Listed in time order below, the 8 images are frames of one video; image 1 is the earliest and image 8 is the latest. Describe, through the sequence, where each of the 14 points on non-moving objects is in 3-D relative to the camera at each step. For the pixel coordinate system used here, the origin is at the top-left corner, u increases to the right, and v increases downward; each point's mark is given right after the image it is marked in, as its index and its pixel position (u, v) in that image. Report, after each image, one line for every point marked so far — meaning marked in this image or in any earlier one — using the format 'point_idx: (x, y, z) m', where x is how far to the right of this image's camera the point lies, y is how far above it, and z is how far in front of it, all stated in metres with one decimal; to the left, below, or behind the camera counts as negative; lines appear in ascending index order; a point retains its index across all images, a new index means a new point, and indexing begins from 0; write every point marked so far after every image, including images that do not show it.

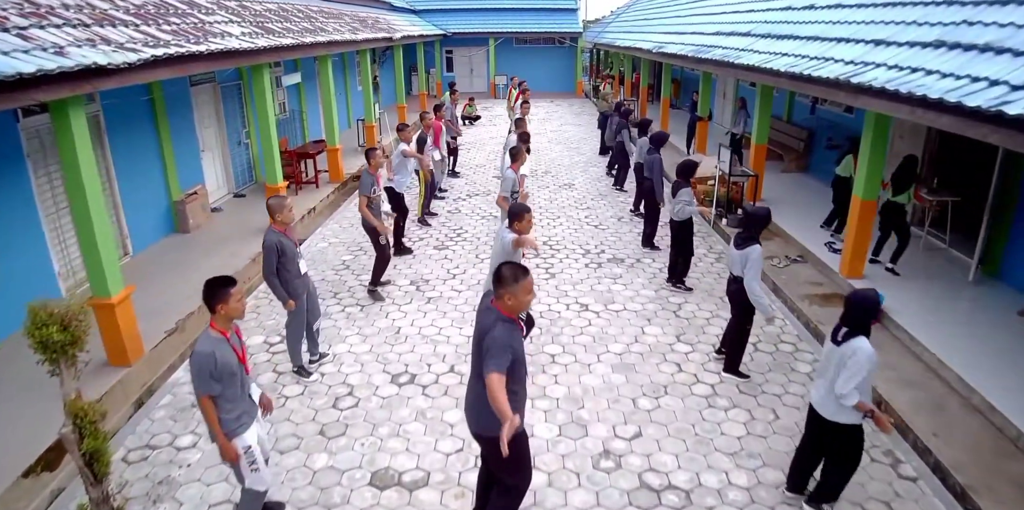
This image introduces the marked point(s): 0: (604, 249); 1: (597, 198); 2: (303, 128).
0: (+1.2, +0.1, +7.6) m
1: (+1.5, +1.0, +9.6) m
2: (-4.8, +2.7, +13.0) m
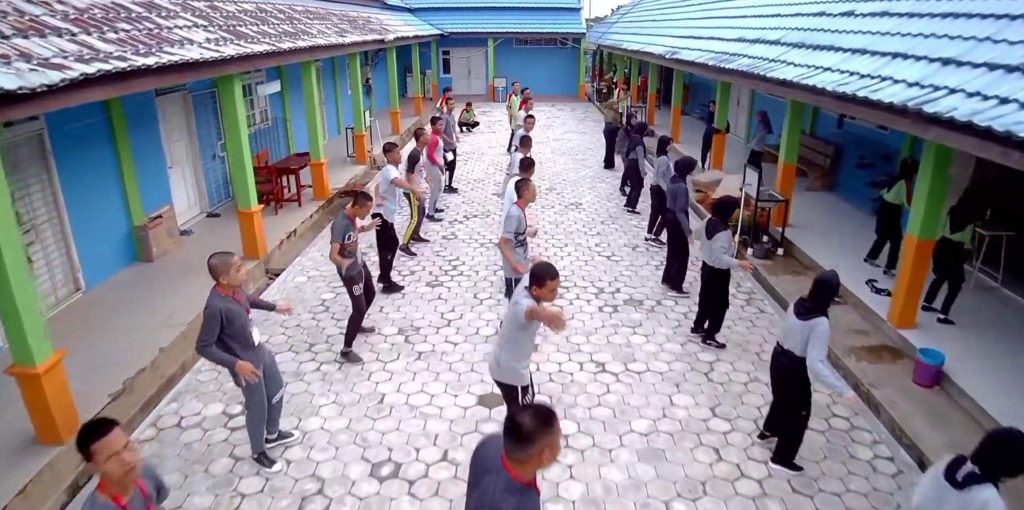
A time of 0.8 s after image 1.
0: (+1.3, -0.4, +6.7) m
1: (+1.5, +0.5, +8.7) m
2: (-4.8, +2.3, +12.1) m
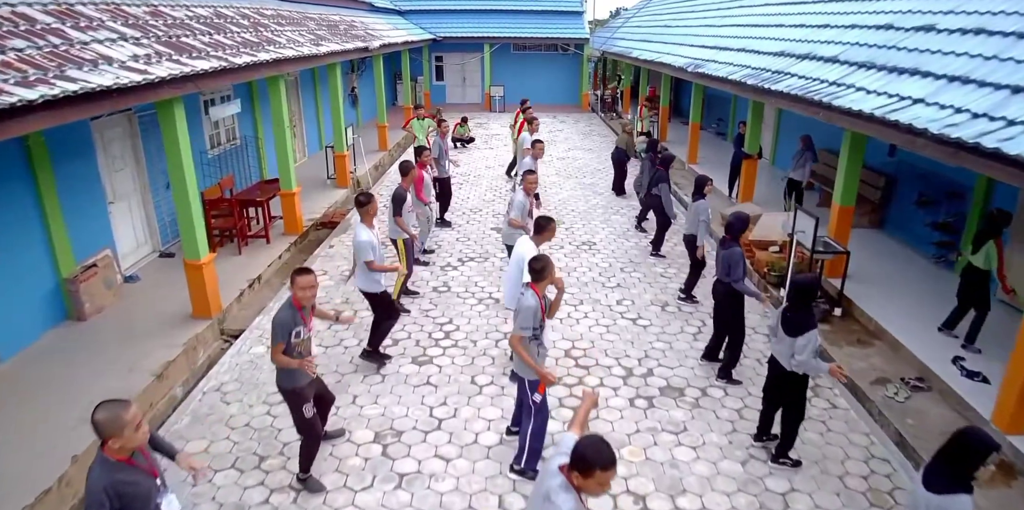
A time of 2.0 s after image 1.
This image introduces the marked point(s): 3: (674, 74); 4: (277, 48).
0: (+1.3, -1.1, +5.4) m
1: (+1.5, -0.2, +7.5) m
2: (-4.8, +1.6, +10.7) m
3: (+3.4, +3.7, +11.6) m
4: (-3.2, +2.8, +7.7) m
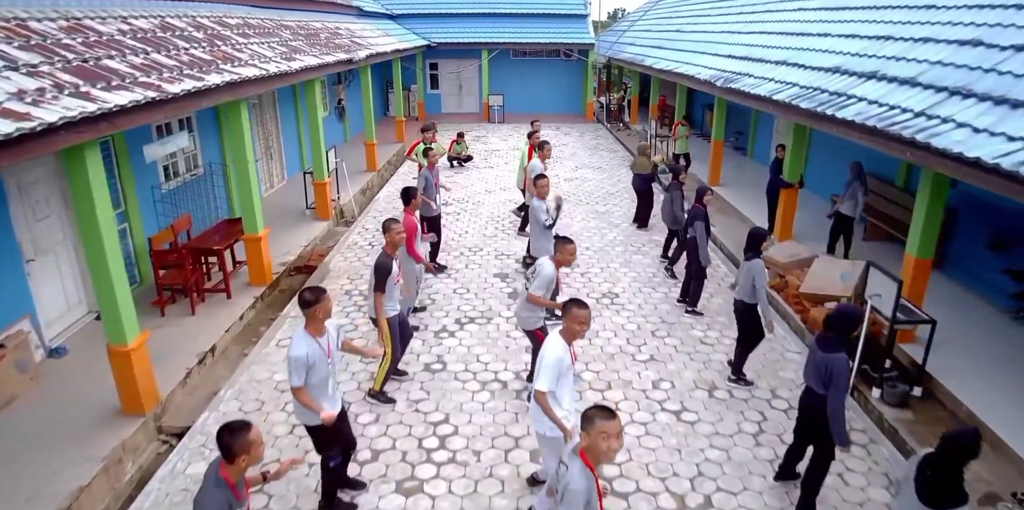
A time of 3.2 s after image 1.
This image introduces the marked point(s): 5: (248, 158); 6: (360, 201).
0: (+1.4, -1.8, +4.2) m
1: (+1.6, -0.8, +6.2) m
2: (-4.7, +0.9, +9.4) m
3: (+3.5, +3.1, +10.4) m
4: (-3.1, +2.1, +6.3) m
5: (-3.3, +1.1, +7.0) m
6: (-3.1, +0.9, +11.2) m
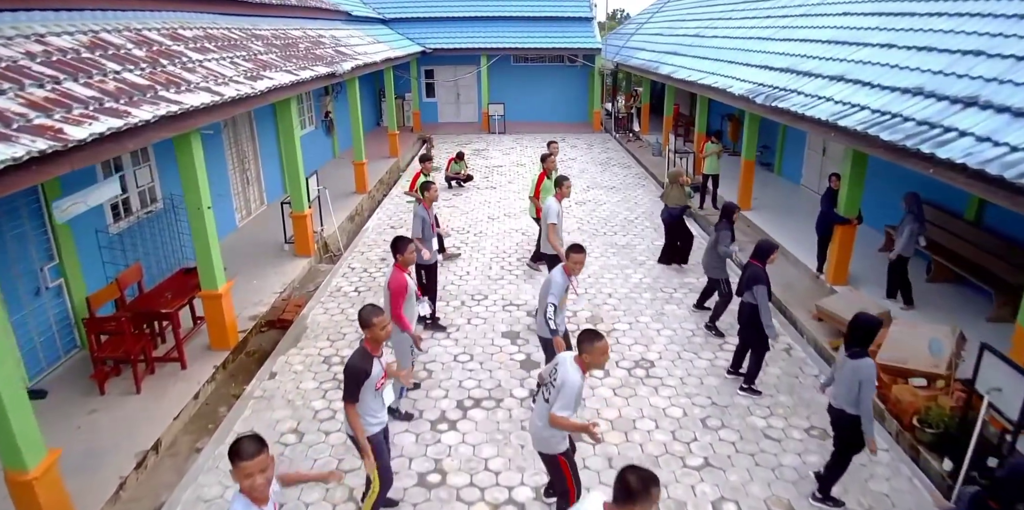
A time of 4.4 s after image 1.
0: (+1.6, -2.4, +3.0) m
1: (+1.8, -1.5, +5.0) m
2: (-4.6, +0.3, +8.2) m
3: (+3.6, +2.5, +9.2) m
4: (-3.0, +1.5, +5.1) m
5: (-3.2, +0.5, +5.7) m
6: (-2.9, +0.3, +10.0) m
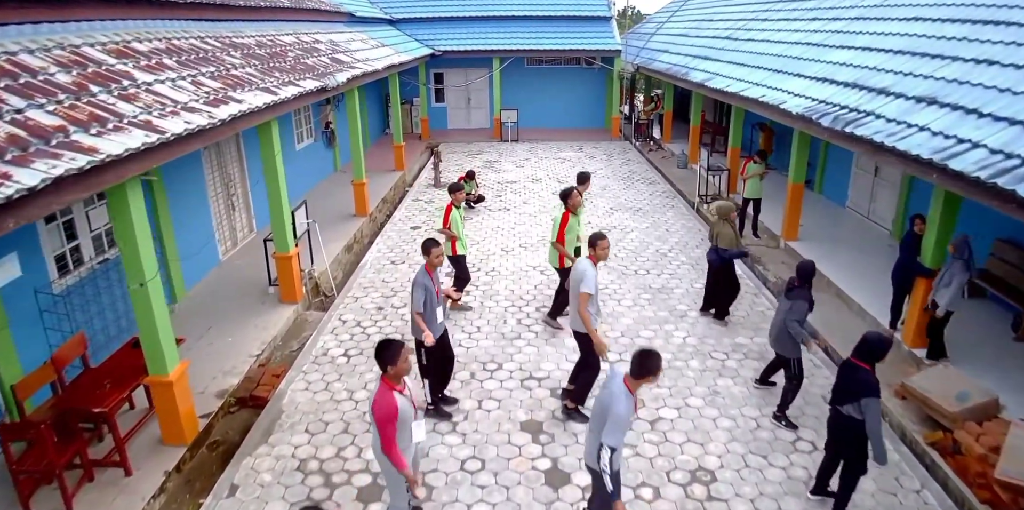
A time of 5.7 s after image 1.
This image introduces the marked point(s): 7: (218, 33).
0: (+1.7, -3.1, +1.8) m
1: (+1.9, -2.1, +3.8) m
2: (-4.4, -0.3, +7.0) m
3: (+3.8, +1.8, +7.9) m
4: (-2.8, +0.8, +3.9) m
5: (-3.0, -0.2, +4.6) m
6: (-2.7, -0.3, +8.8) m
7: (-4.0, +3.1, +7.7) m
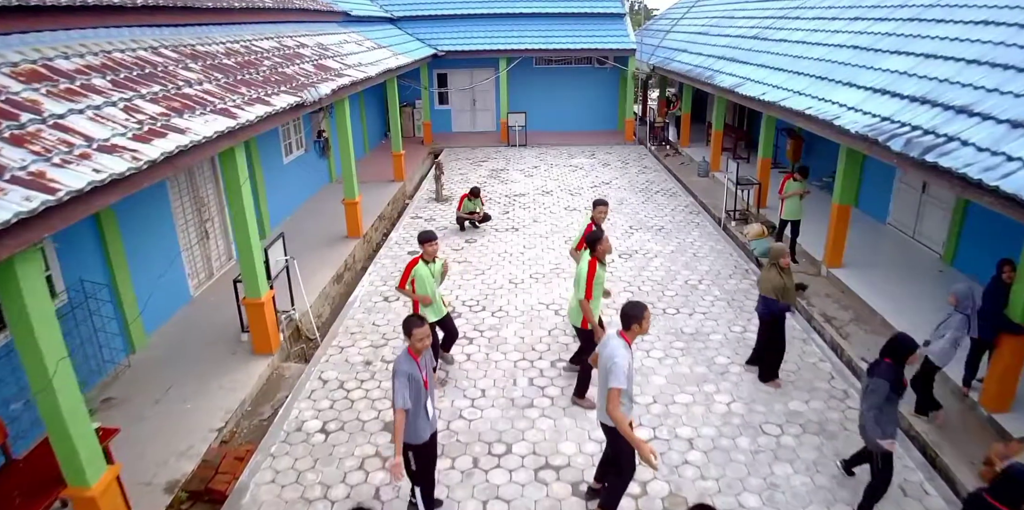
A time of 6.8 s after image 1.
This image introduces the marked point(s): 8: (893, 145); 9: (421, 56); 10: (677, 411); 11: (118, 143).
0: (+1.8, -3.7, +0.7) m
1: (+2.0, -2.7, +2.7) m
2: (-4.3, -0.8, +6.0) m
3: (+3.9, +1.4, +6.7) m
4: (-2.8, +0.3, +2.9) m
5: (-2.9, -0.7, +3.6) m
6: (-2.6, -0.8, +7.8) m
7: (-3.9, +2.5, +6.7) m
8: (+3.9, +1.2, +6.0) m
9: (-2.2, +4.8, +13.5) m
10: (+1.6, -1.5, +5.5) m
11: (-2.8, +0.8, +4.1) m
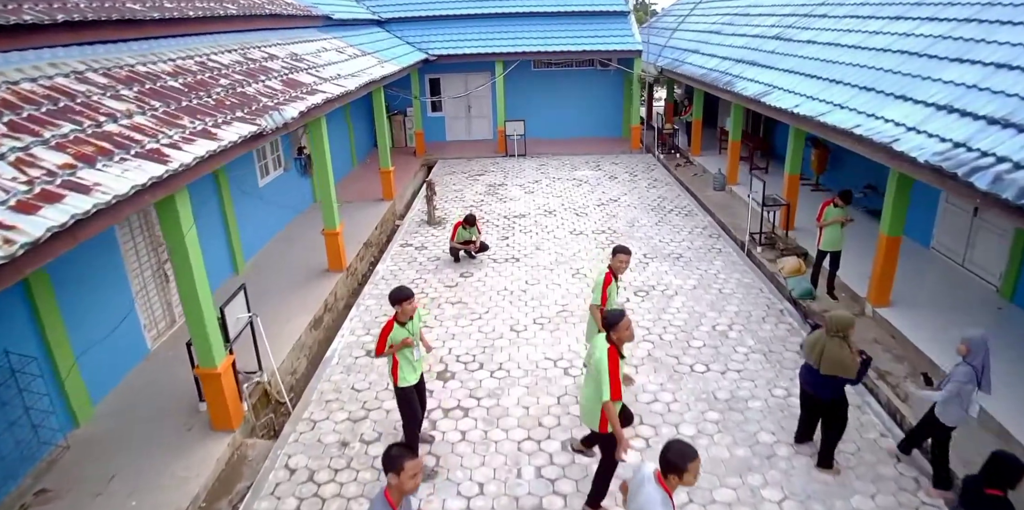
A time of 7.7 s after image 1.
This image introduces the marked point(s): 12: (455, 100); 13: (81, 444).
0: (+1.8, -4.3, -0.2) m
1: (+2.1, -3.3, +1.7) m
2: (-4.2, -1.5, +5.0) m
3: (+3.9, +0.8, +5.7) m
4: (-2.7, -0.4, +1.9) m
5: (-2.9, -1.3, +2.5) m
6: (-2.5, -1.4, +6.8) m
7: (-4.0, +1.9, +5.6) m
8: (+3.9, +0.7, +4.9) m
9: (-2.2, +4.3, +12.4) m
10: (+1.6, -2.0, +4.5) m
11: (-2.7, +0.2, +3.0) m
12: (-1.6, +4.3, +15.5) m
13: (-4.4, -1.9, +5.7) m
